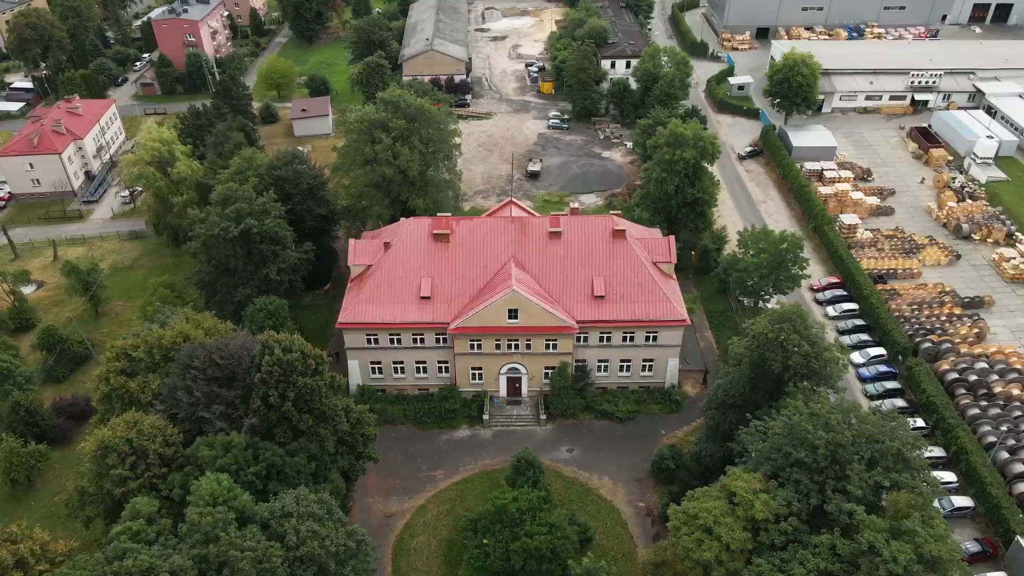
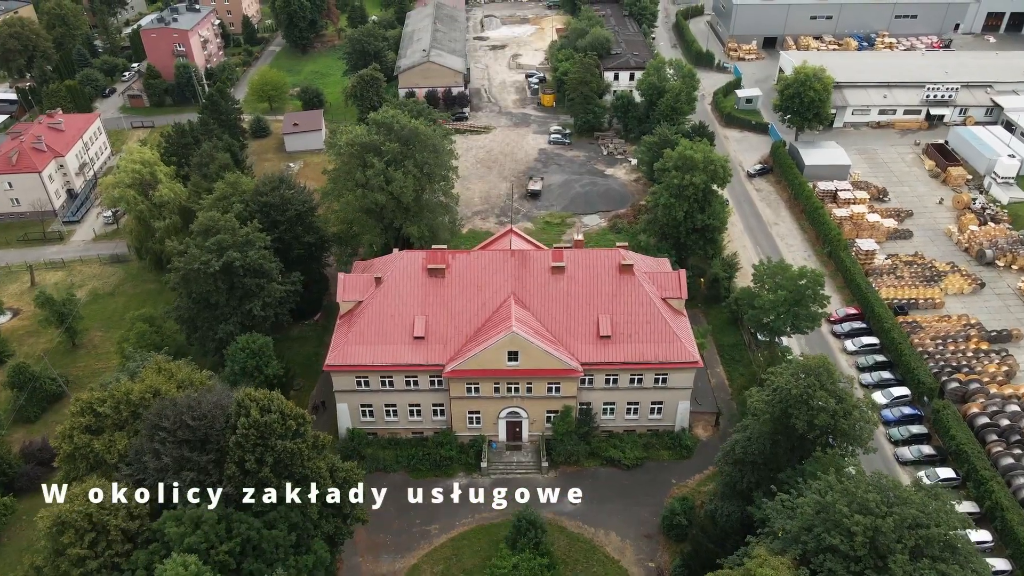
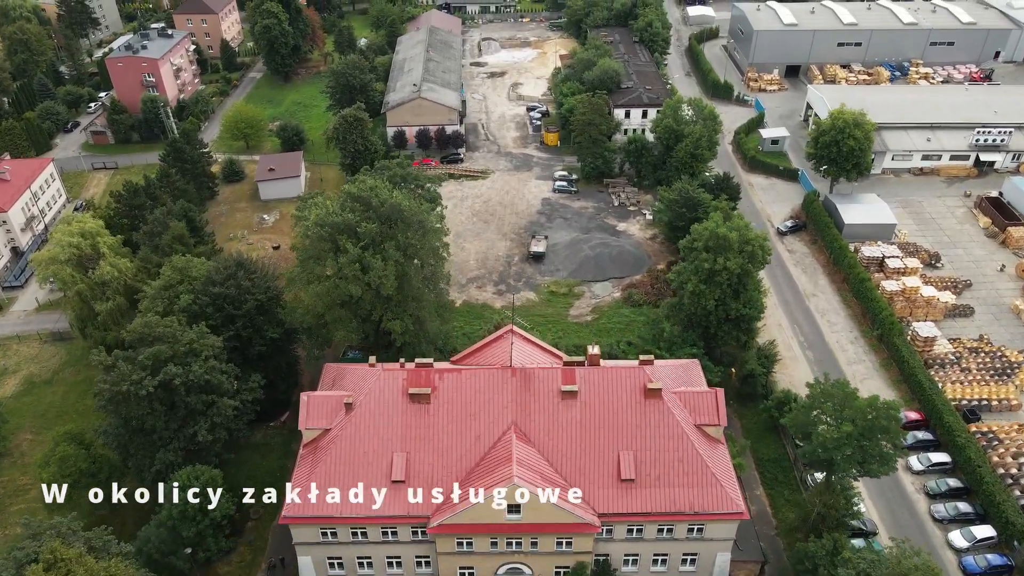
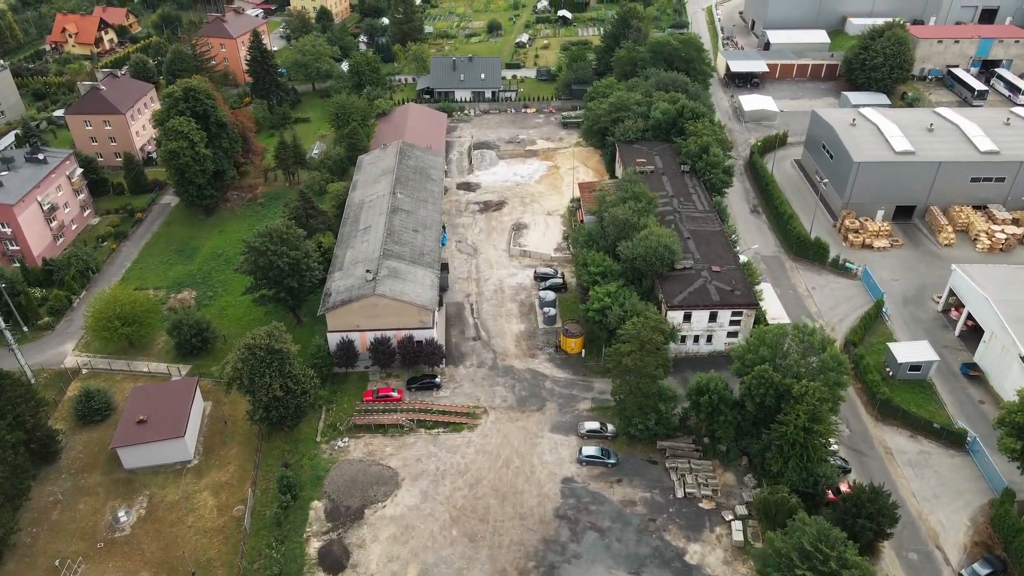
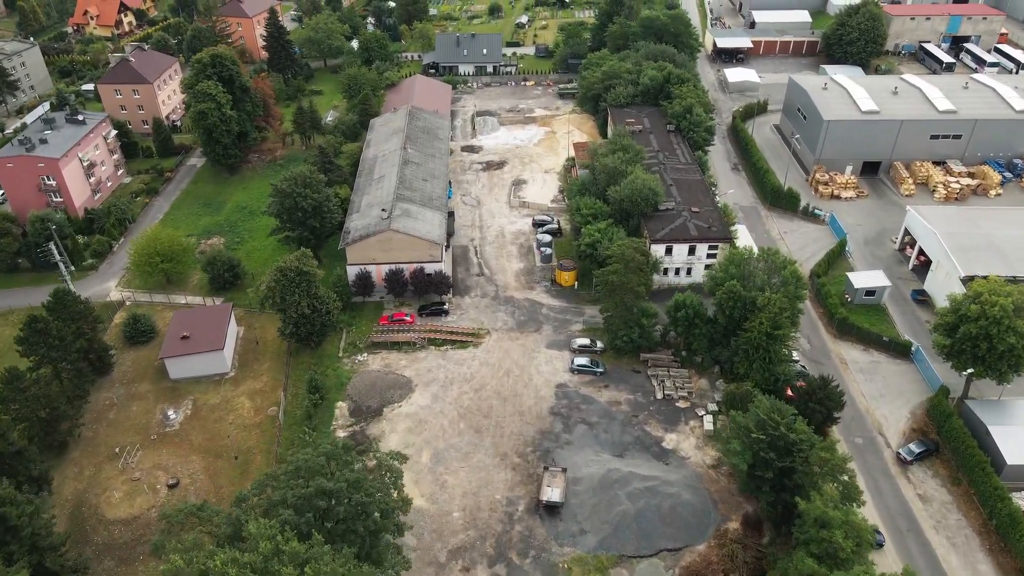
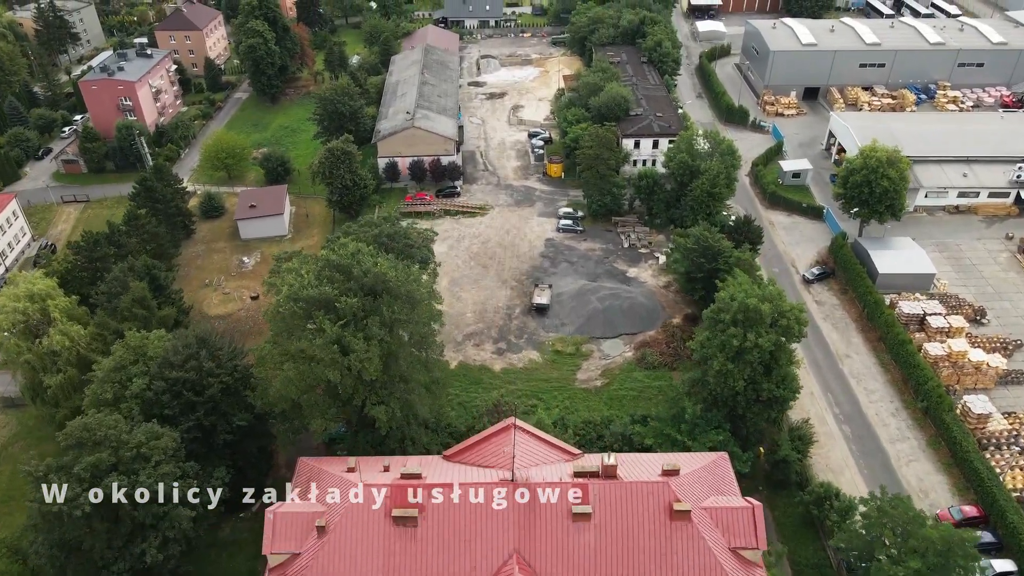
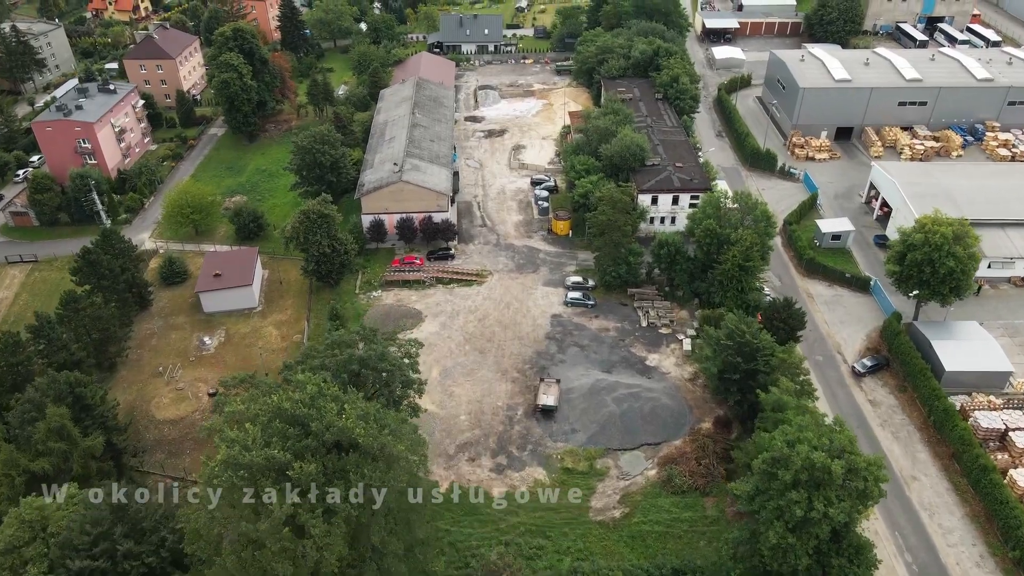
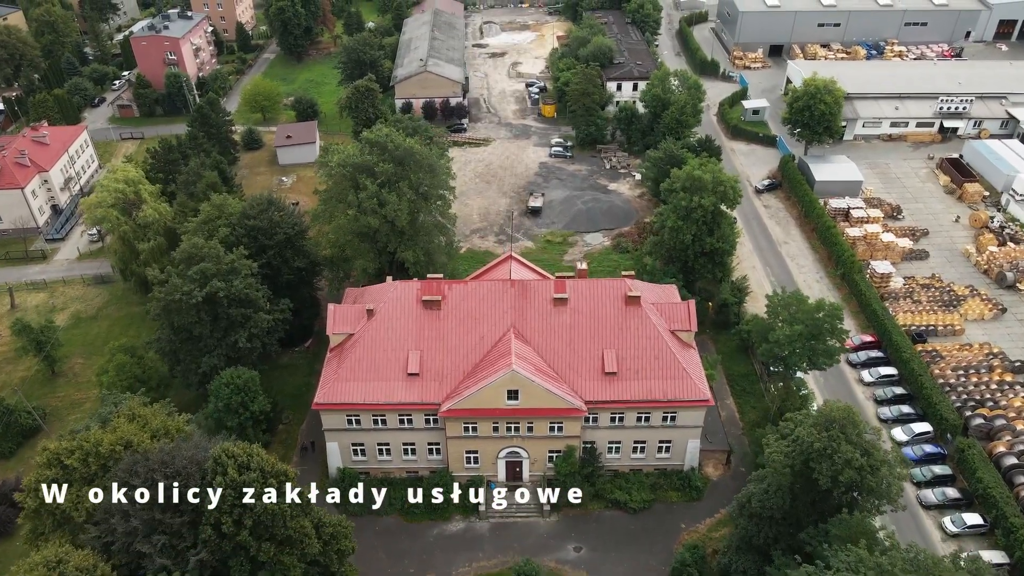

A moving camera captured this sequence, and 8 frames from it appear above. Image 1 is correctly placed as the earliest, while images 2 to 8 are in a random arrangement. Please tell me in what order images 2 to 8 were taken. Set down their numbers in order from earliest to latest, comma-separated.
2, 8, 3, 6, 7, 5, 4
